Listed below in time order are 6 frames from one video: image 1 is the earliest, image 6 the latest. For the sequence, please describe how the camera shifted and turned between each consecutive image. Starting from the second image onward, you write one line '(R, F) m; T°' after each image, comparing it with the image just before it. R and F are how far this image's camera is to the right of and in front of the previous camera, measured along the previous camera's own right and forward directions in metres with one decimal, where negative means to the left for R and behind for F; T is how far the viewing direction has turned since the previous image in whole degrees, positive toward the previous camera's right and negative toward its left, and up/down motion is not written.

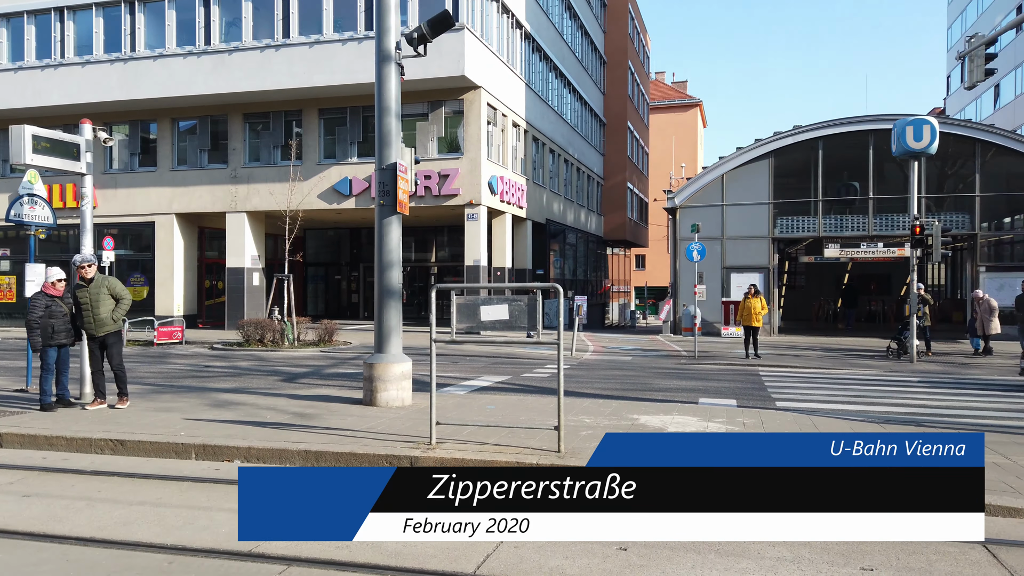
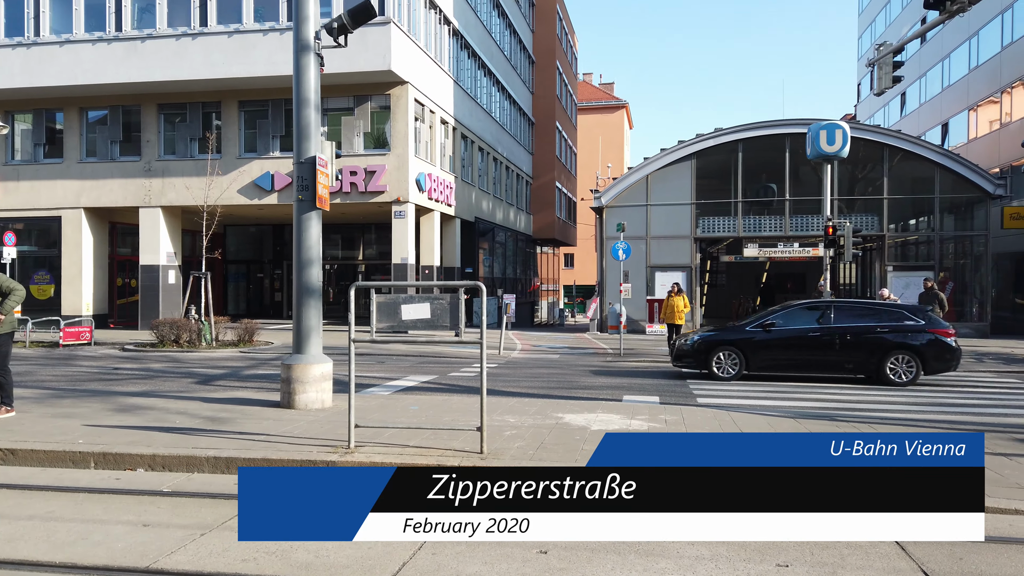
(+0.1, +0.1) m; +5°
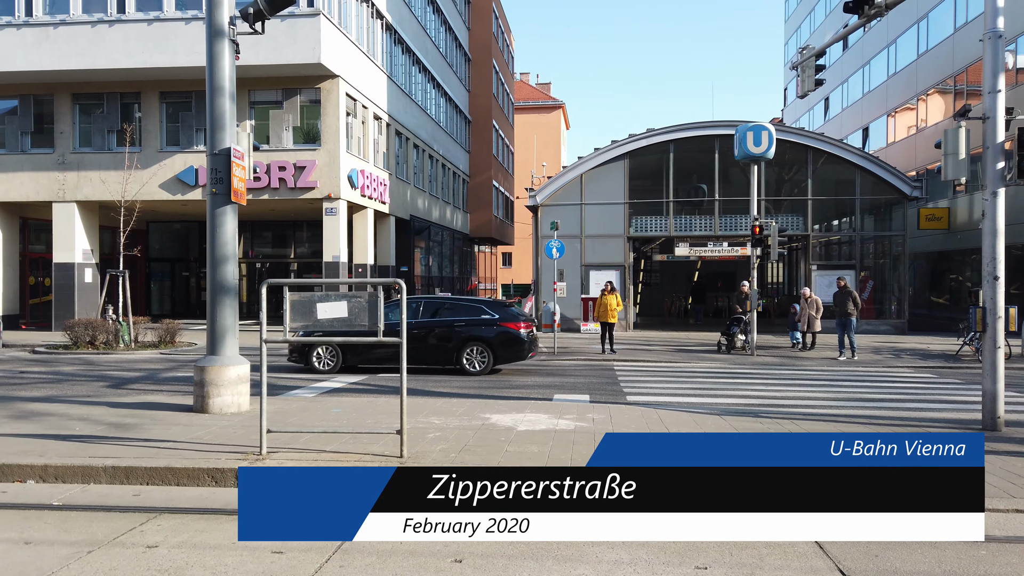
(+0.1, +0.2) m; +5°
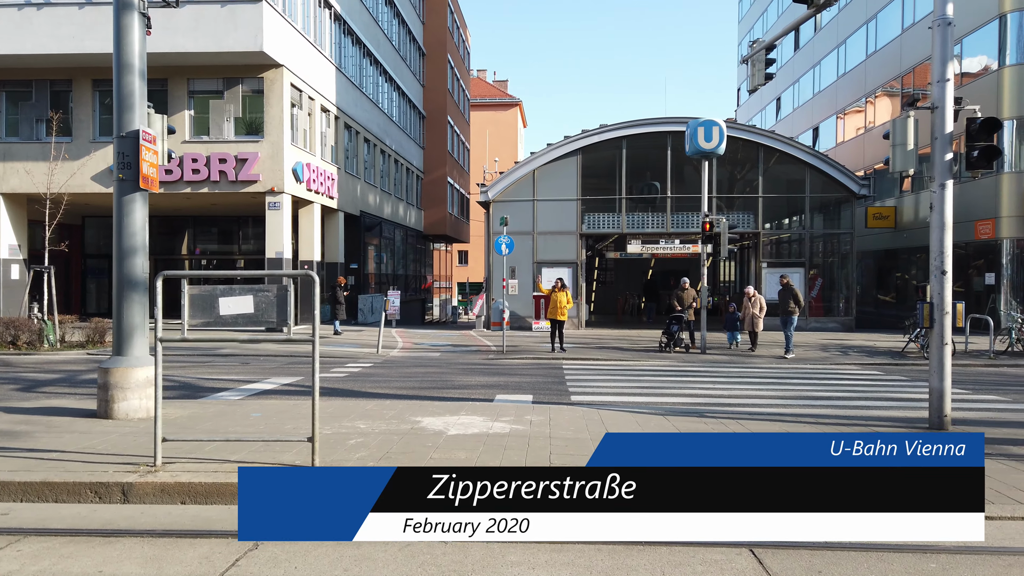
(+0.3, +0.5) m; +3°
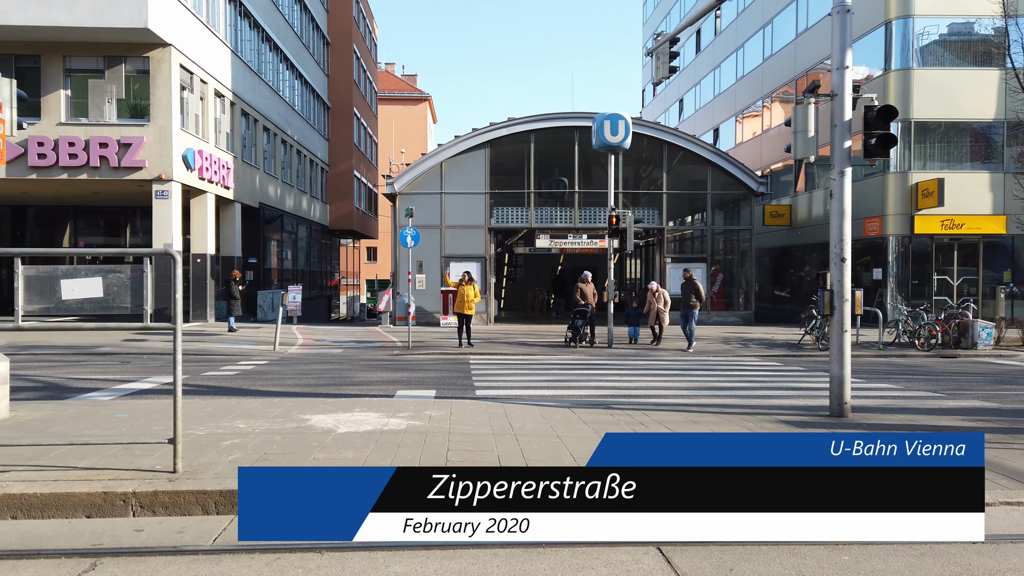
(+0.1, +0.4) m; +7°
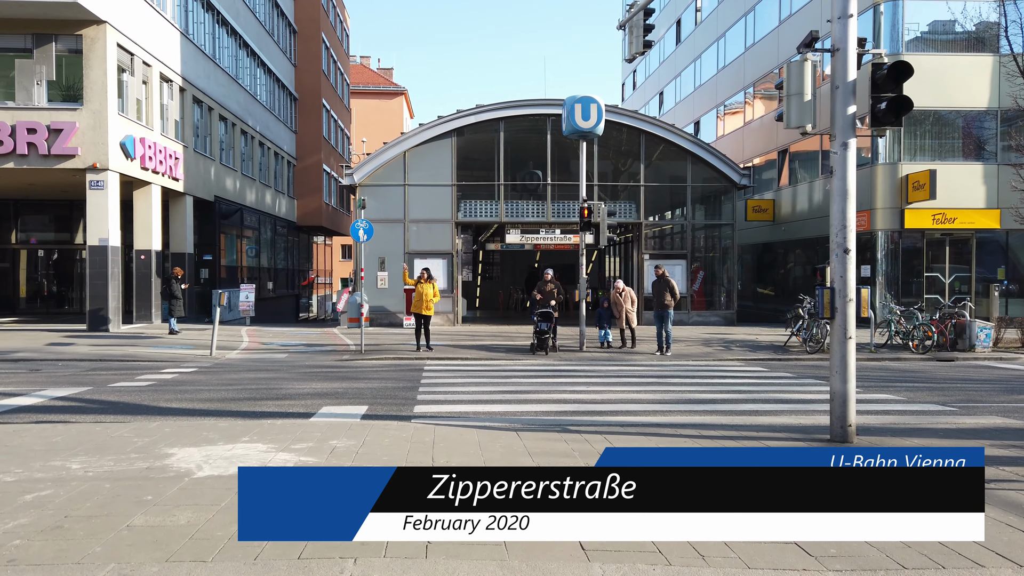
(+0.4, +1.5) m; +1°
